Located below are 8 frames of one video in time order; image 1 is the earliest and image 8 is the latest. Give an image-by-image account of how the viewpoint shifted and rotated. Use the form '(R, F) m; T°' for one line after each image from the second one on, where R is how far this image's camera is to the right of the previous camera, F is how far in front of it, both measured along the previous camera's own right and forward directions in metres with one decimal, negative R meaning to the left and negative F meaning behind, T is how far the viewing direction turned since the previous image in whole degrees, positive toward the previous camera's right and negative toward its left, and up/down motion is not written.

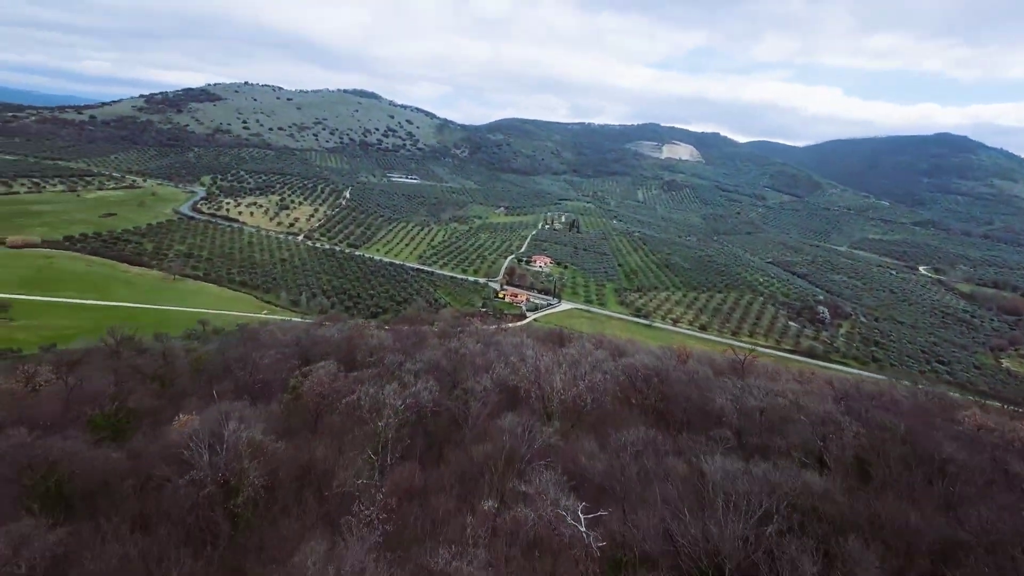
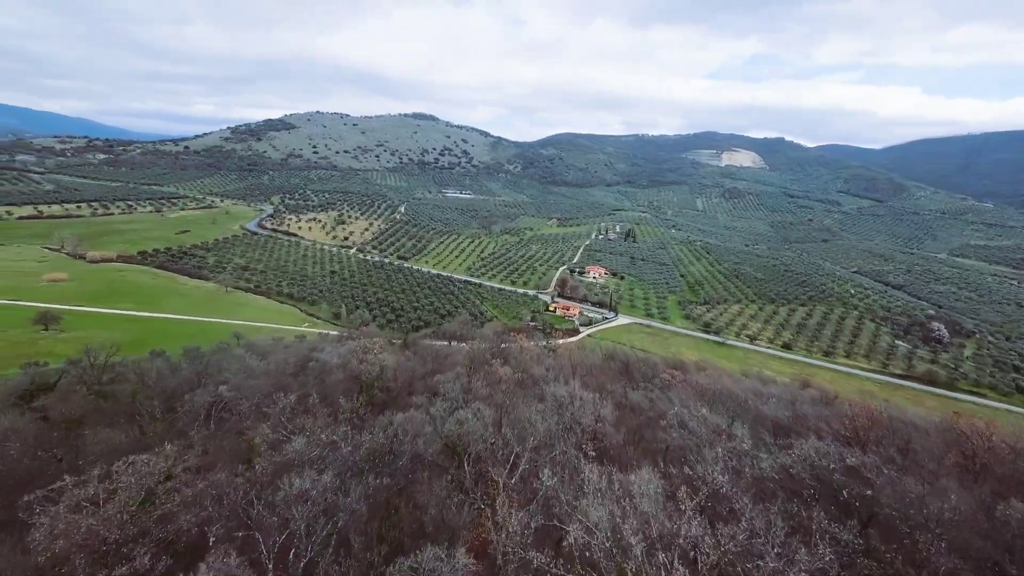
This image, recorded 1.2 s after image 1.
(+0.2, +6.8) m; -8°
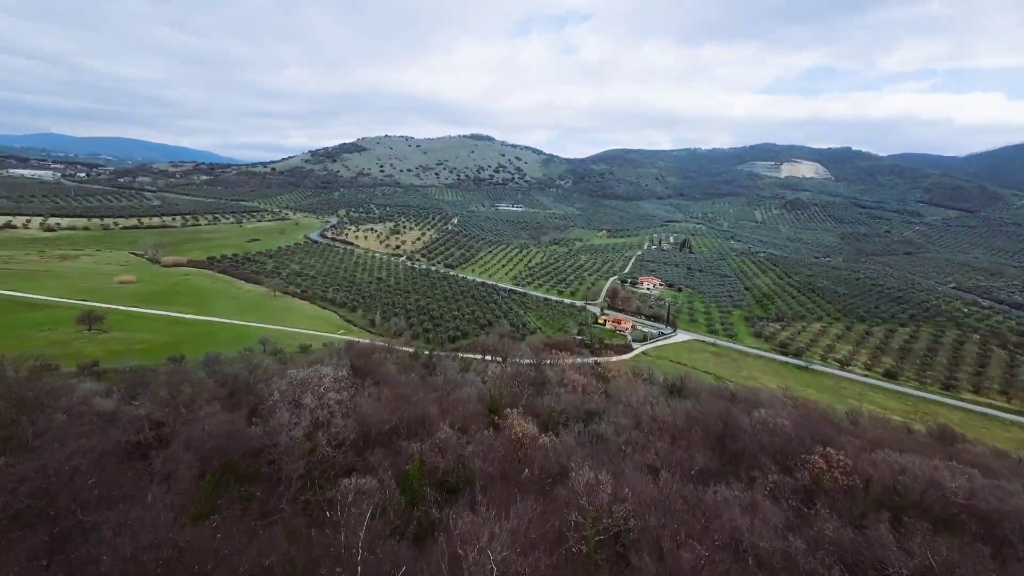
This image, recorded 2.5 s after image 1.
(+0.6, +6.2) m; -8°
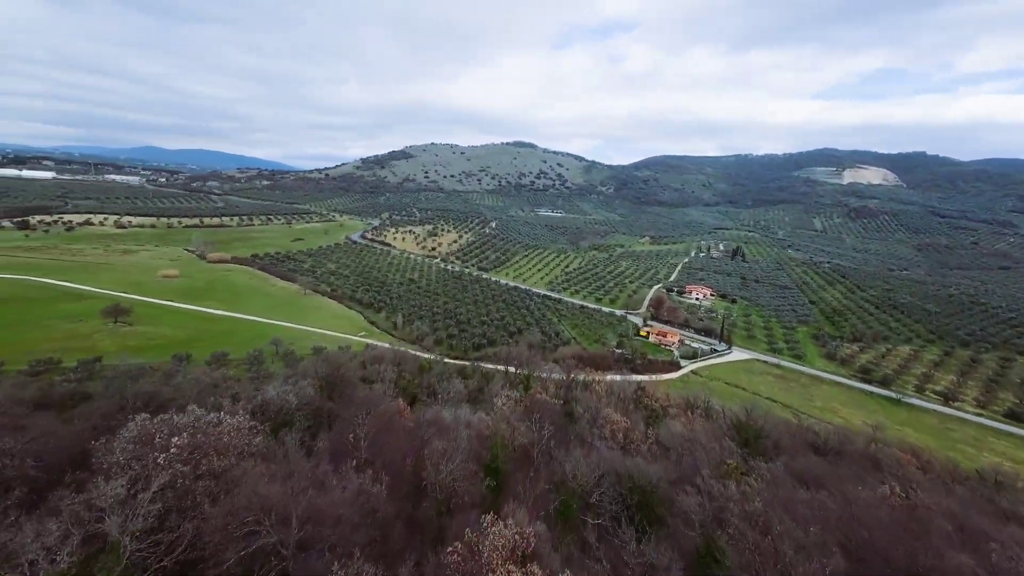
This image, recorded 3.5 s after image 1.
(+0.8, +5.2) m; -6°
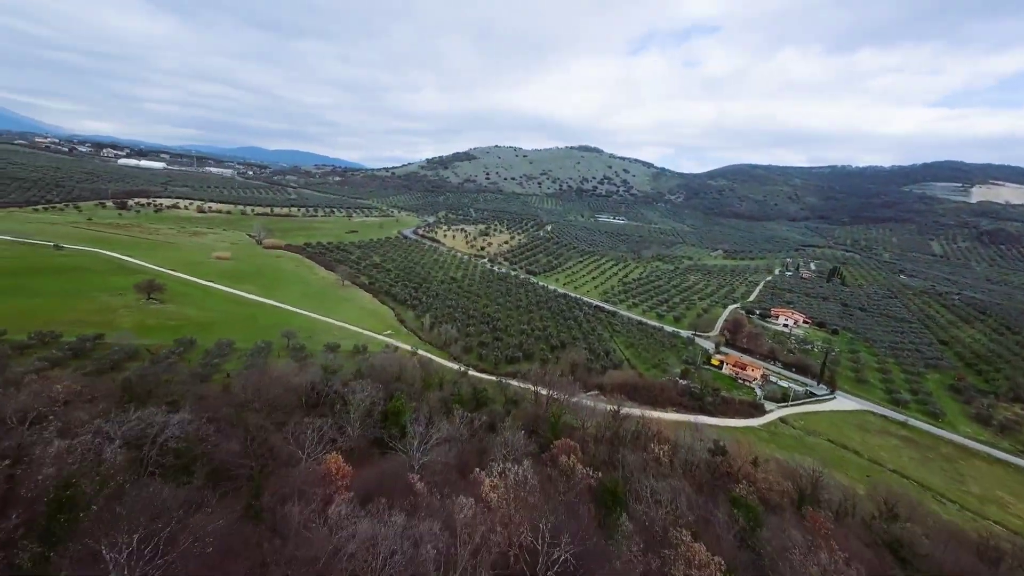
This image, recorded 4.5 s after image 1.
(+1.3, +7.3) m; -9°
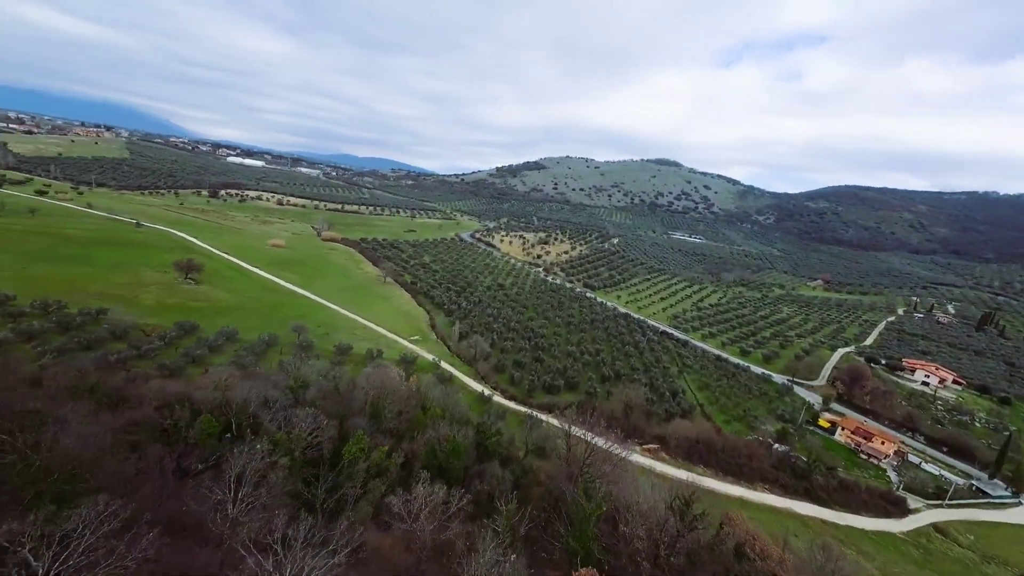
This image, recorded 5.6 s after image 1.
(+1.5, +7.5) m; -10°
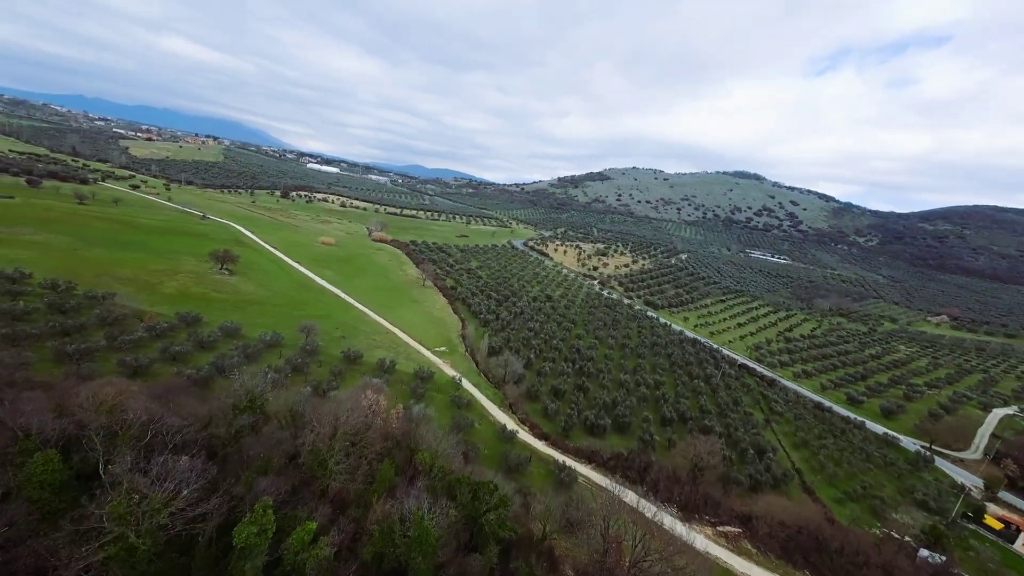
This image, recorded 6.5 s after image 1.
(+1.3, +6.4) m; -9°
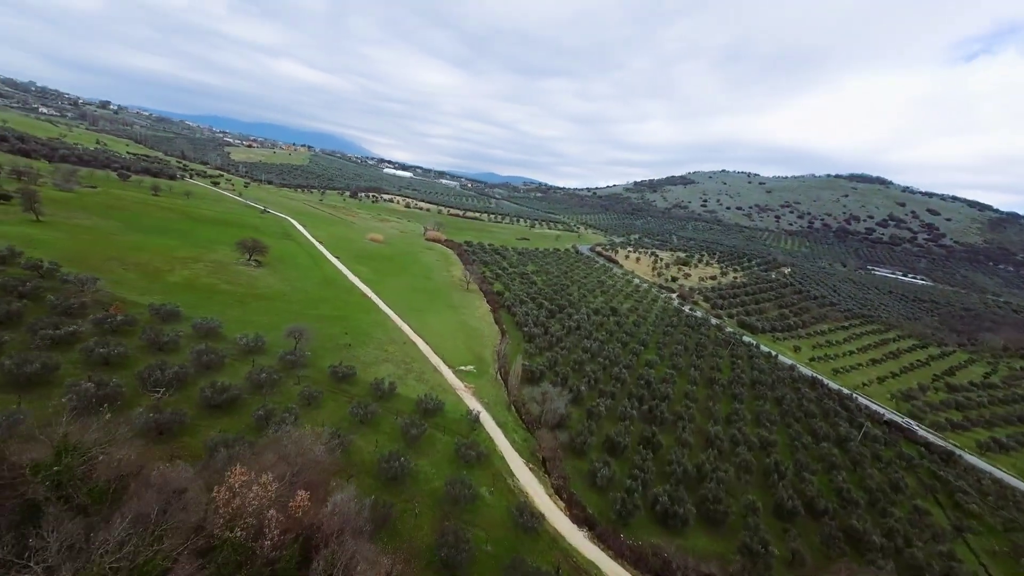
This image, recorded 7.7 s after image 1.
(+1.5, +8.5) m; -11°
